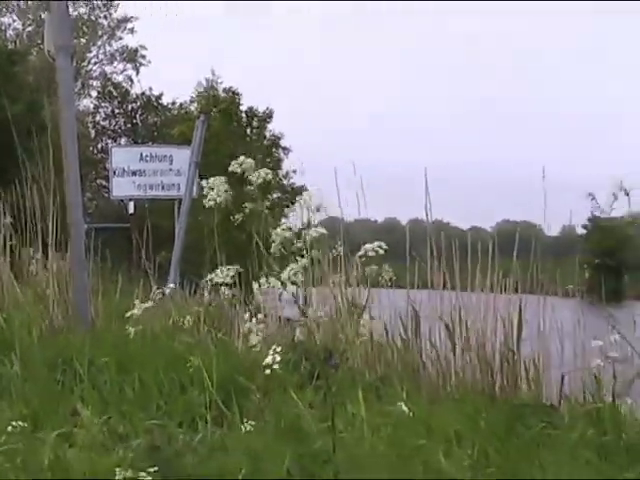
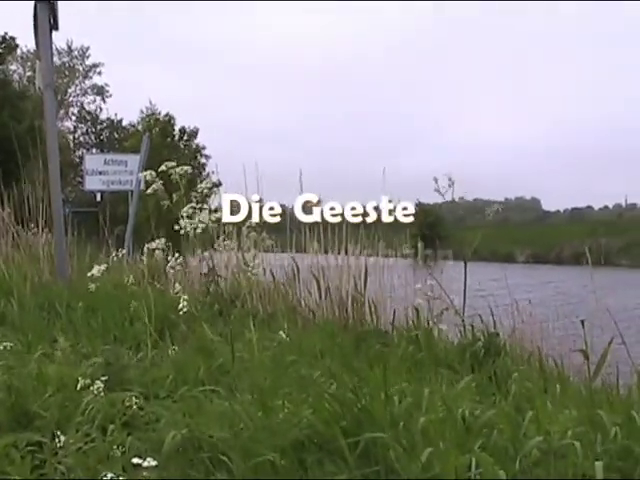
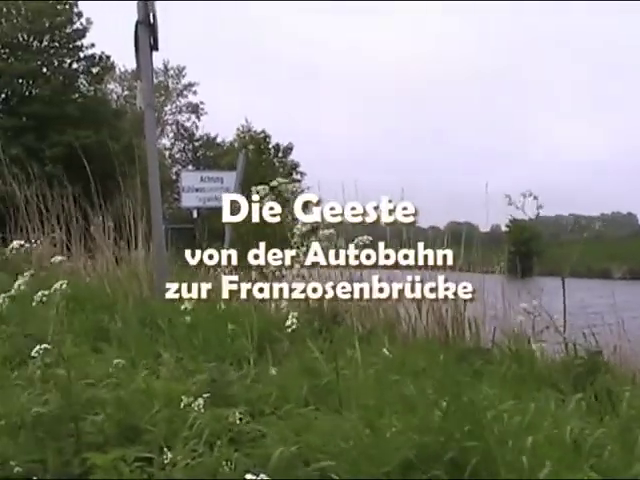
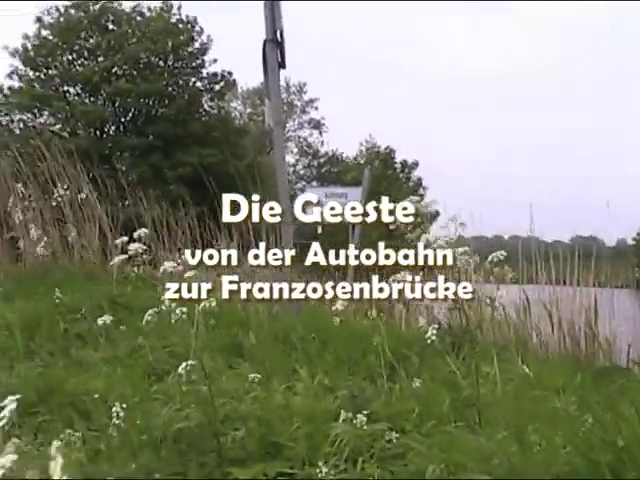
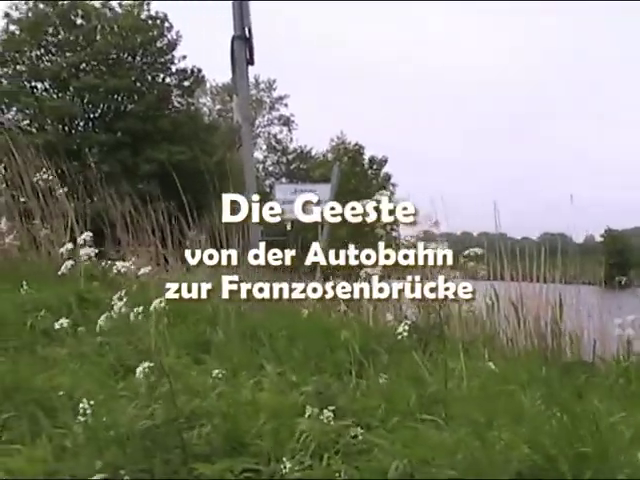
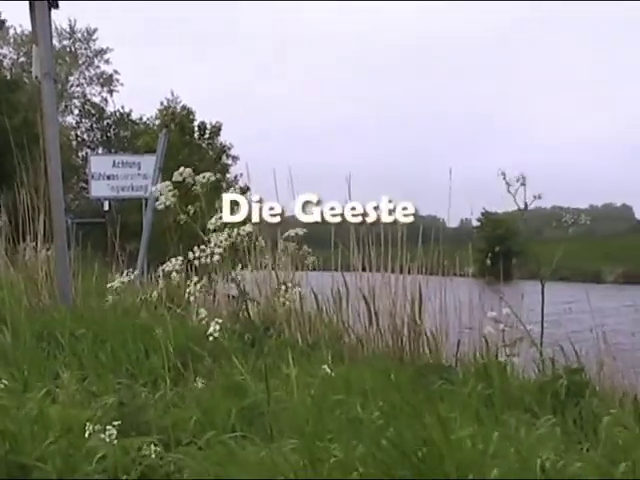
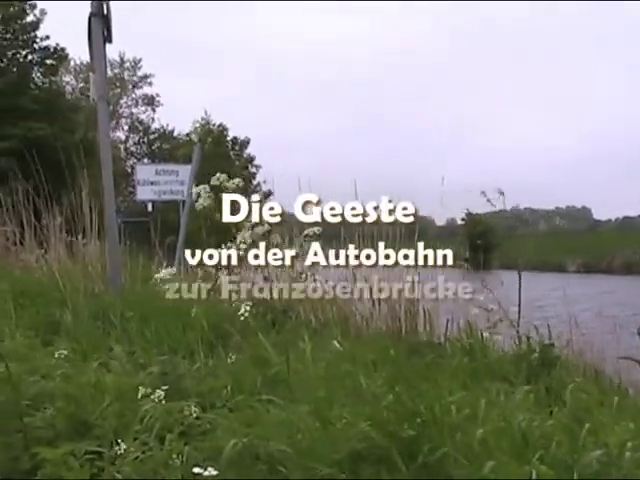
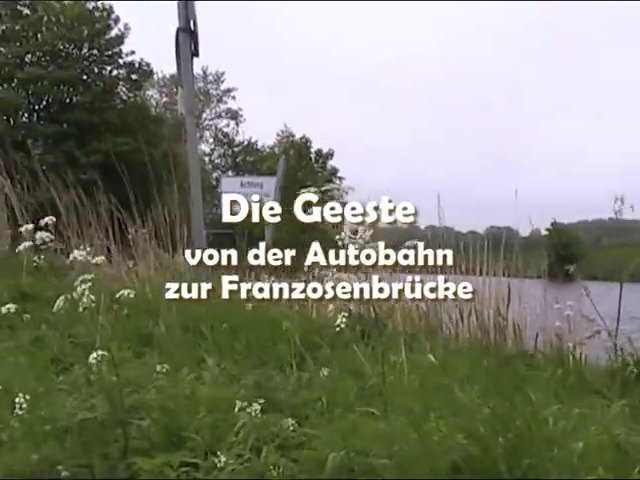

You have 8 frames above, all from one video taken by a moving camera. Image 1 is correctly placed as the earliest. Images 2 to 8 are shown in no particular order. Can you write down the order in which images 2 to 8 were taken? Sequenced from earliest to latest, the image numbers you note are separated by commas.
6, 2, 7, 3, 8, 5, 4
